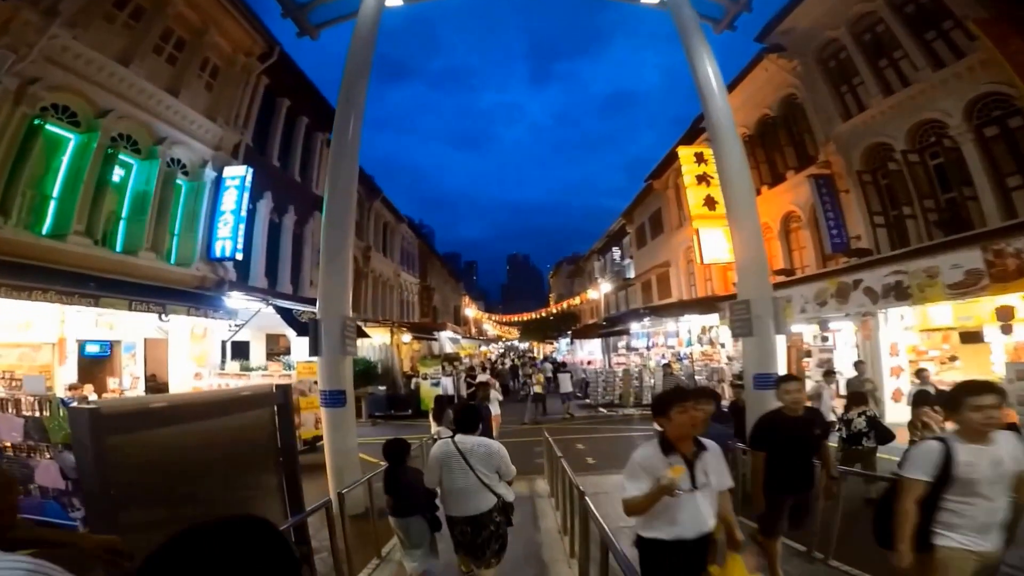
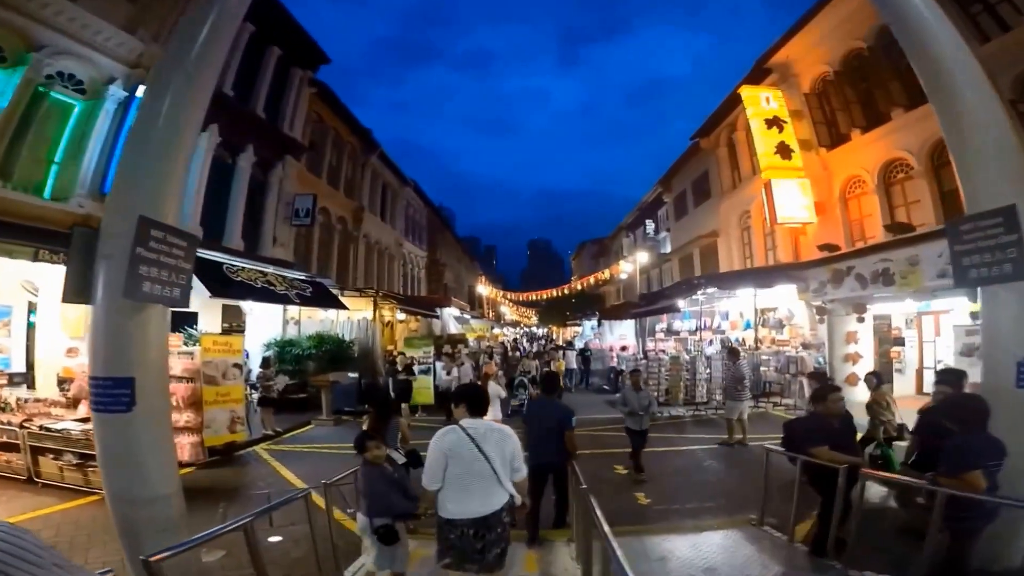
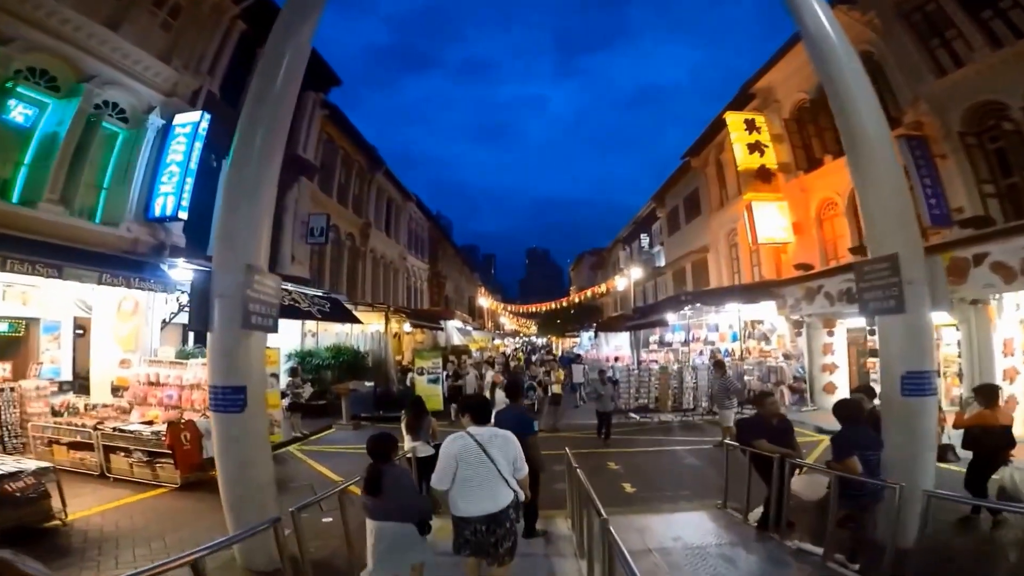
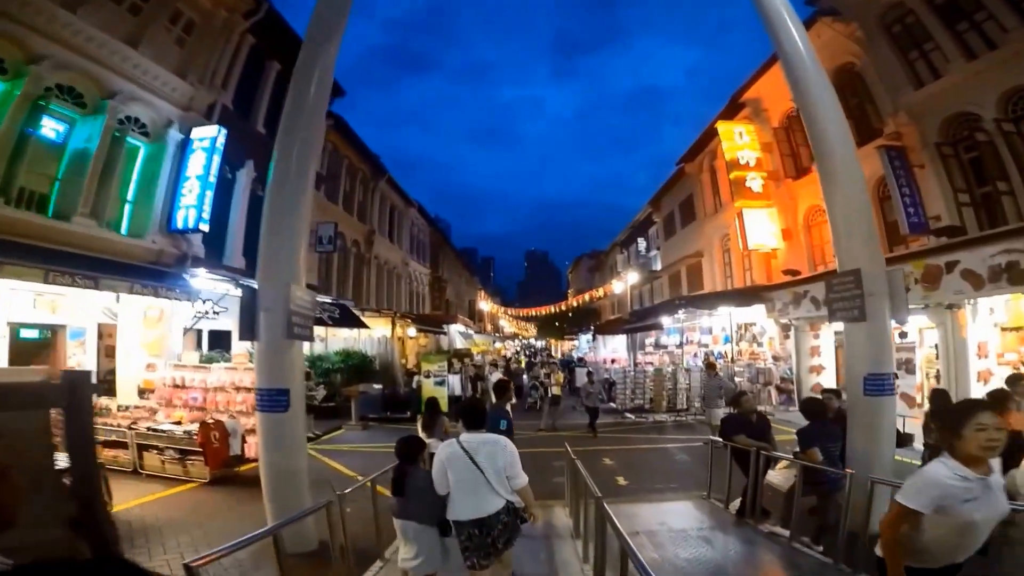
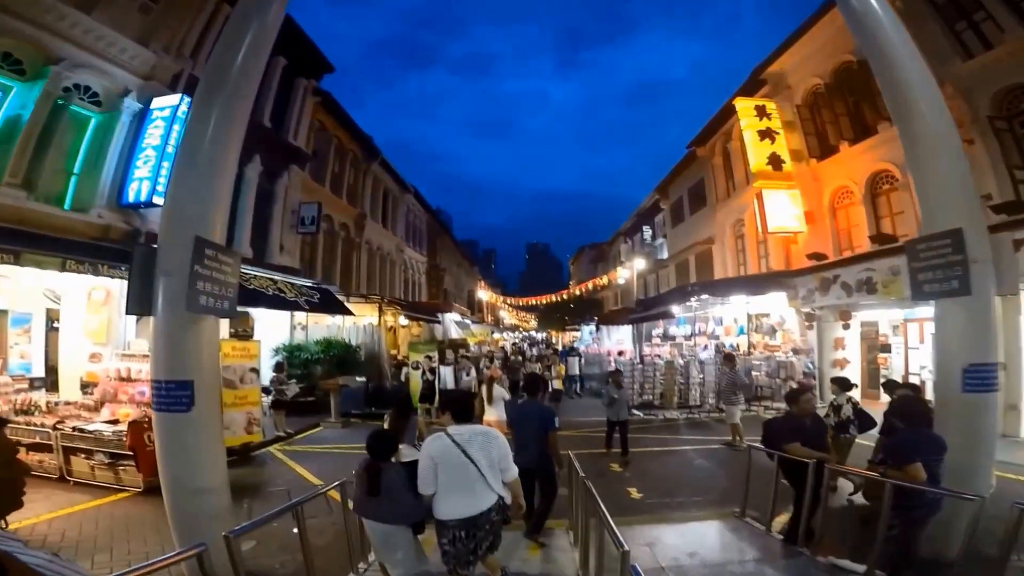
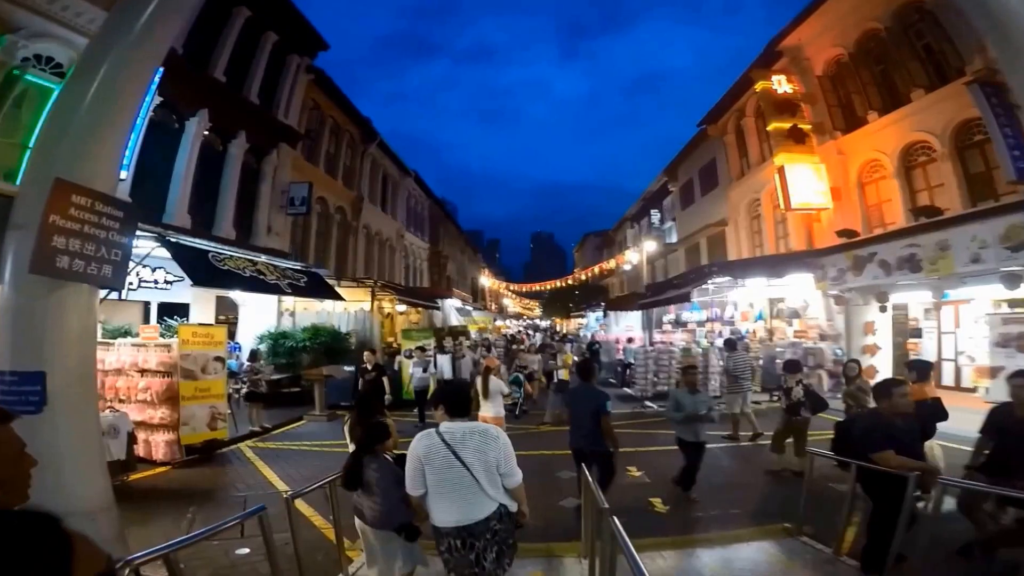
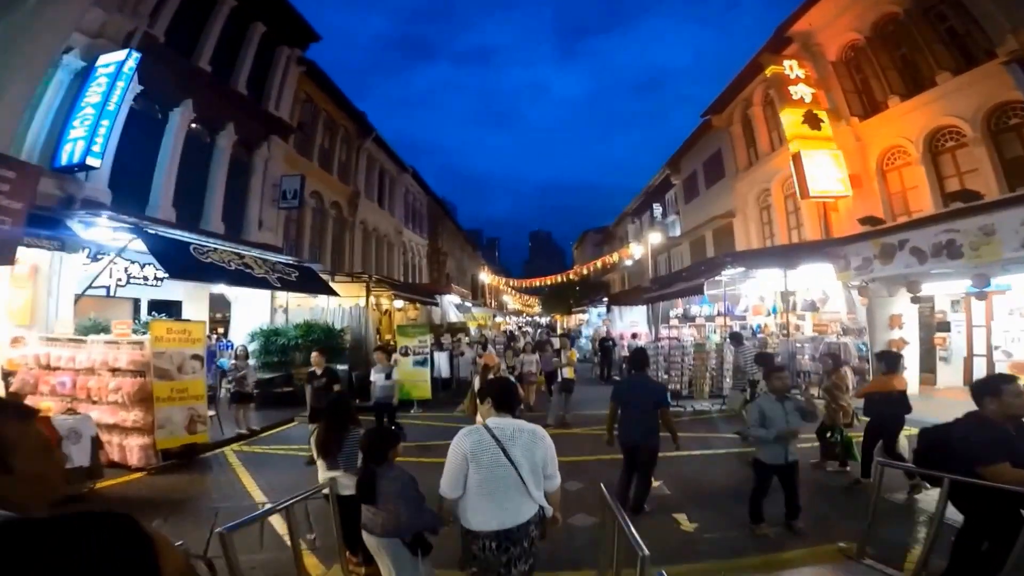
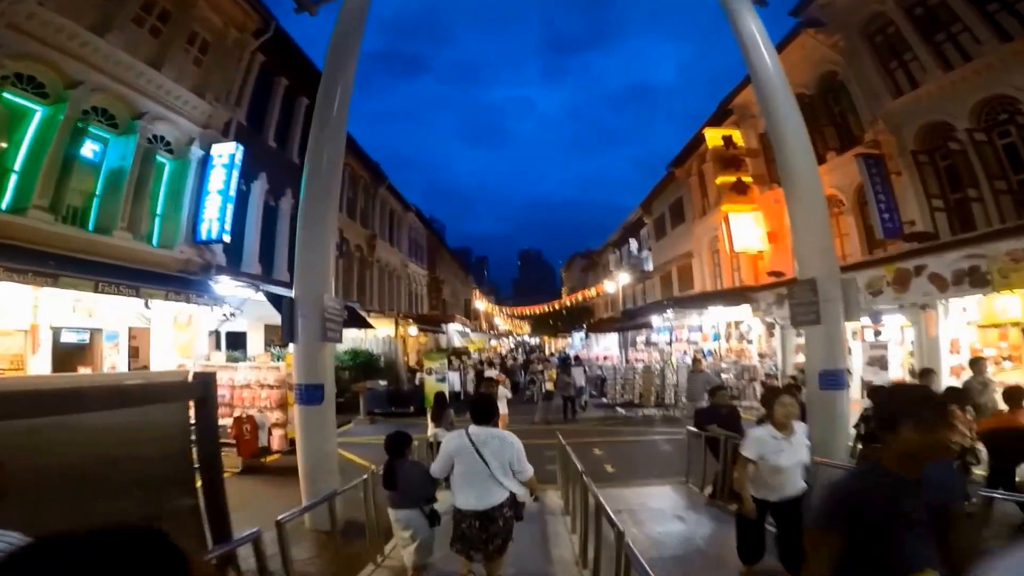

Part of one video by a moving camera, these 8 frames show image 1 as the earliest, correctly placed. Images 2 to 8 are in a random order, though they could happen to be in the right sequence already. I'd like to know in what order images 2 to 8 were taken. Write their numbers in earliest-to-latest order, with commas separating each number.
8, 4, 3, 5, 2, 6, 7
